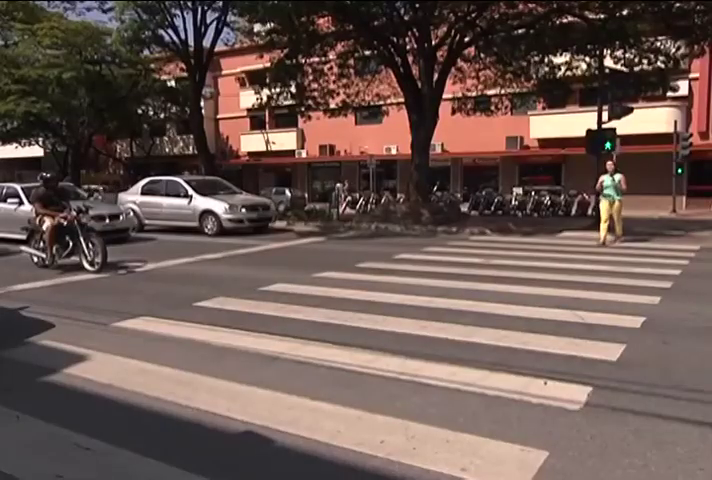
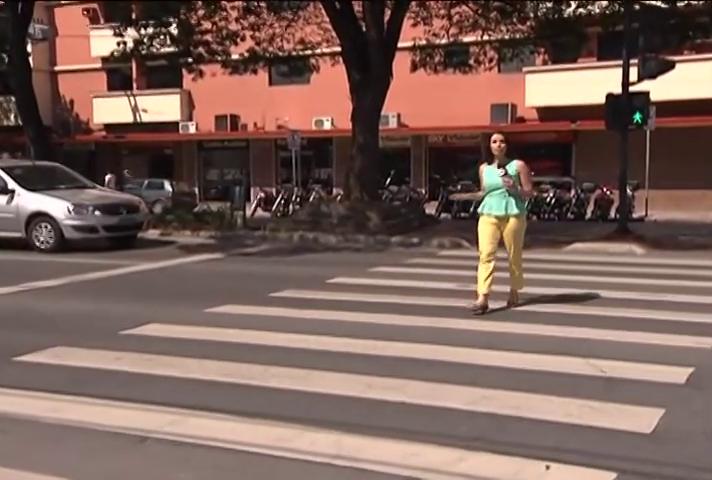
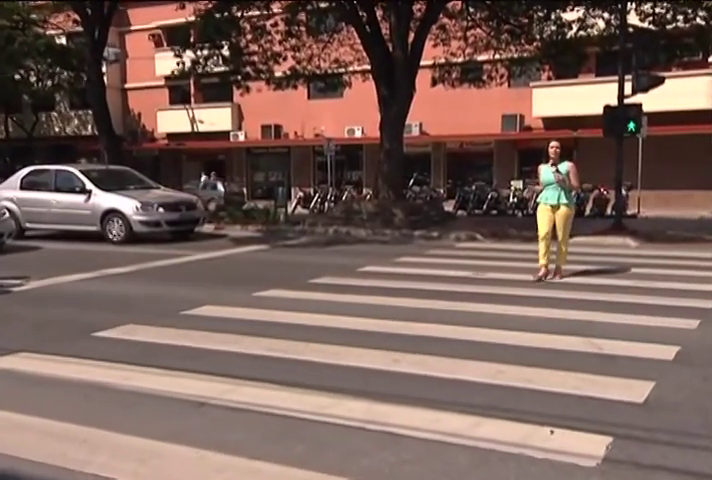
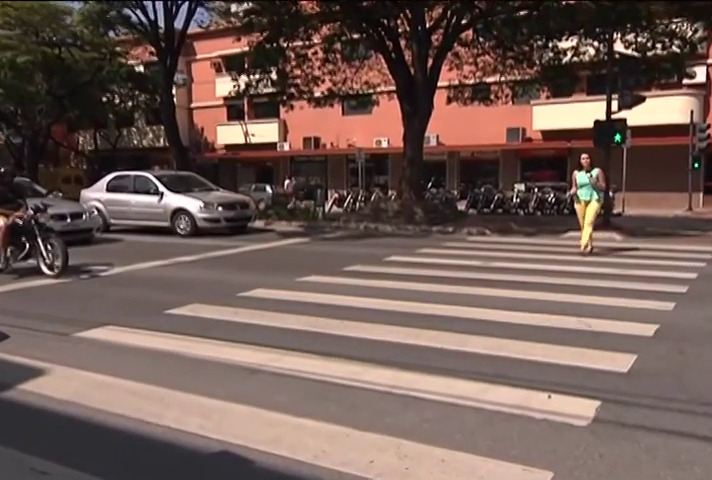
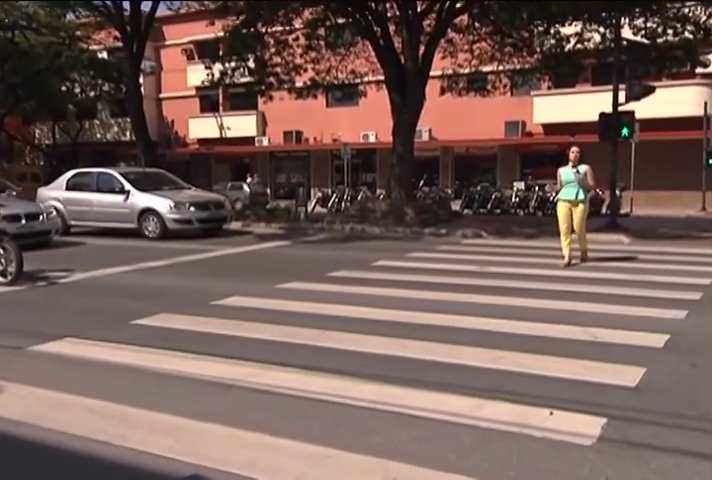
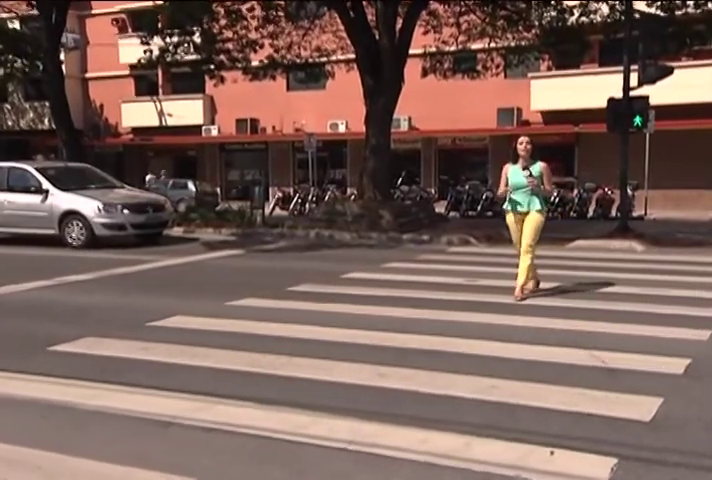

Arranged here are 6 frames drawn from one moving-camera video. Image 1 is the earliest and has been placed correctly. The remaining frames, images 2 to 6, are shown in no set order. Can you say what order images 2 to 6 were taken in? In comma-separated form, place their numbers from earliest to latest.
4, 5, 3, 6, 2
